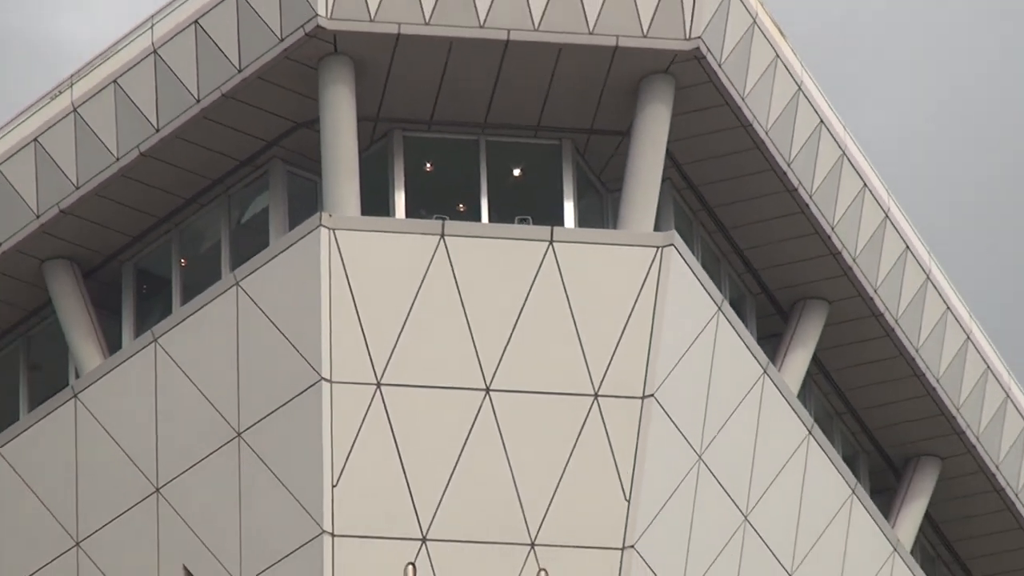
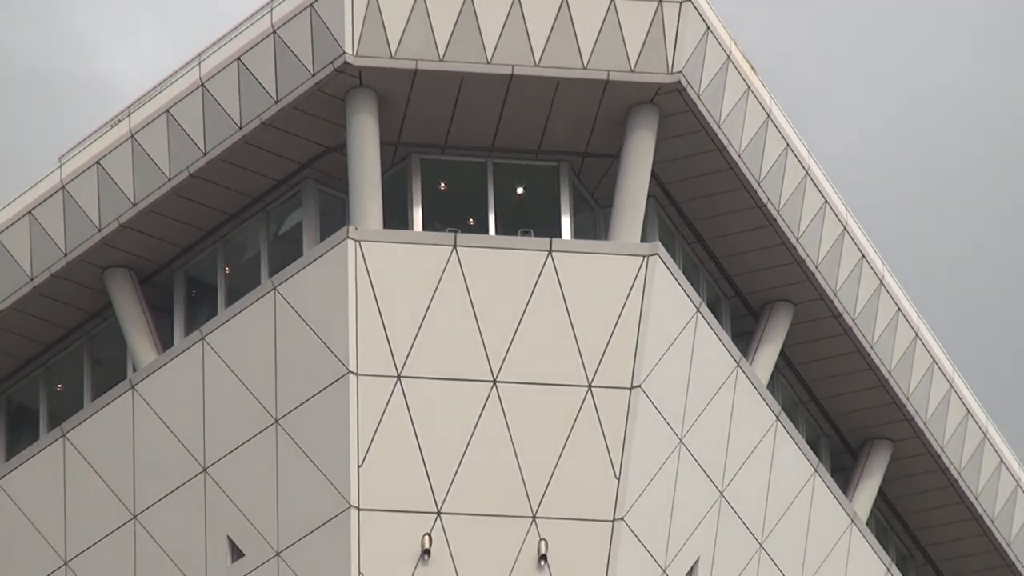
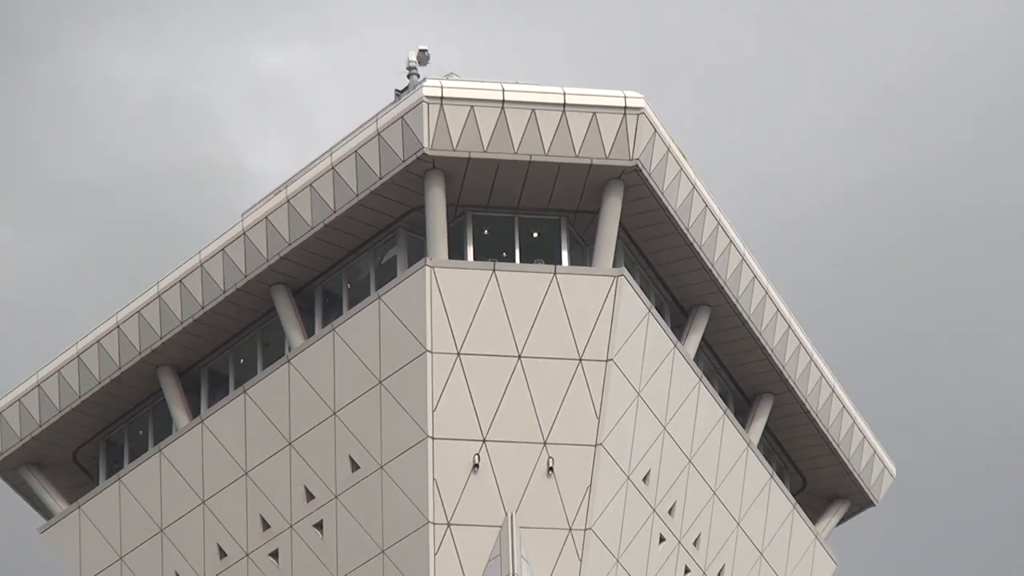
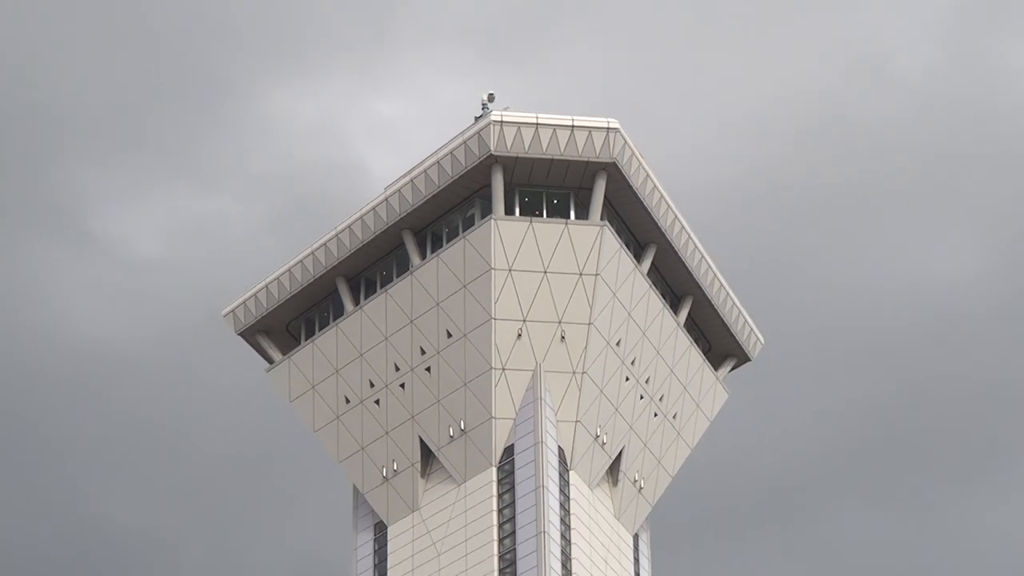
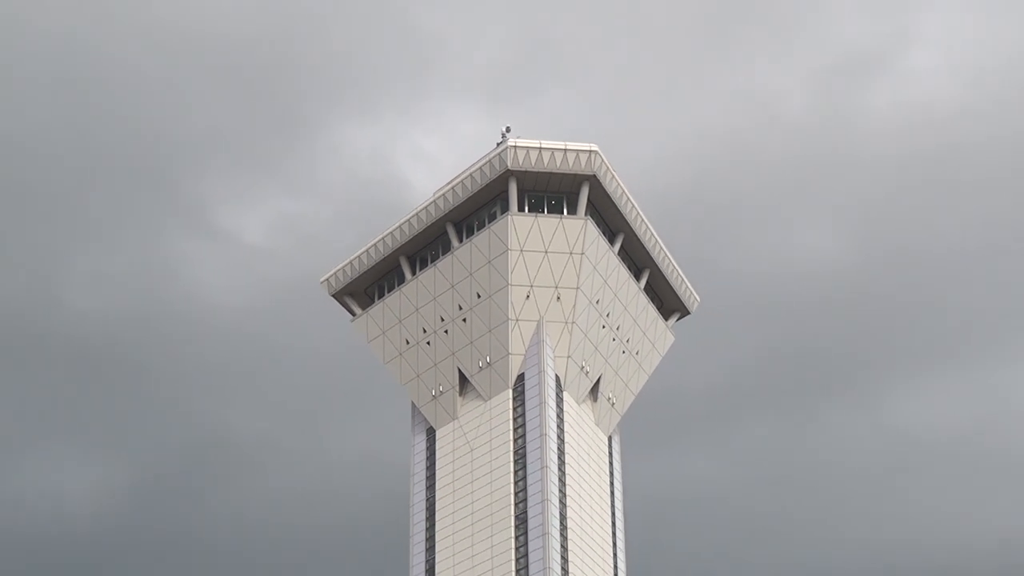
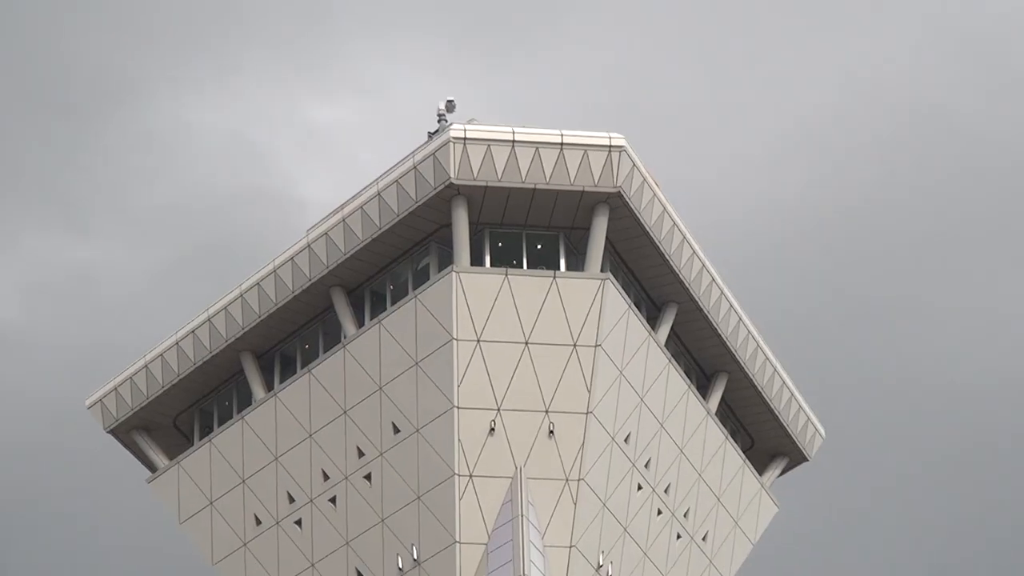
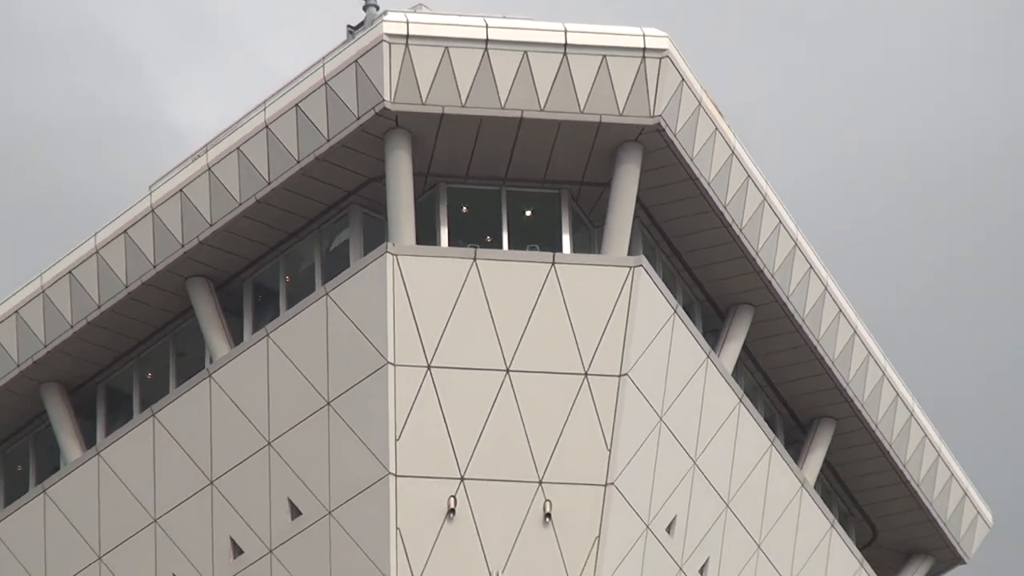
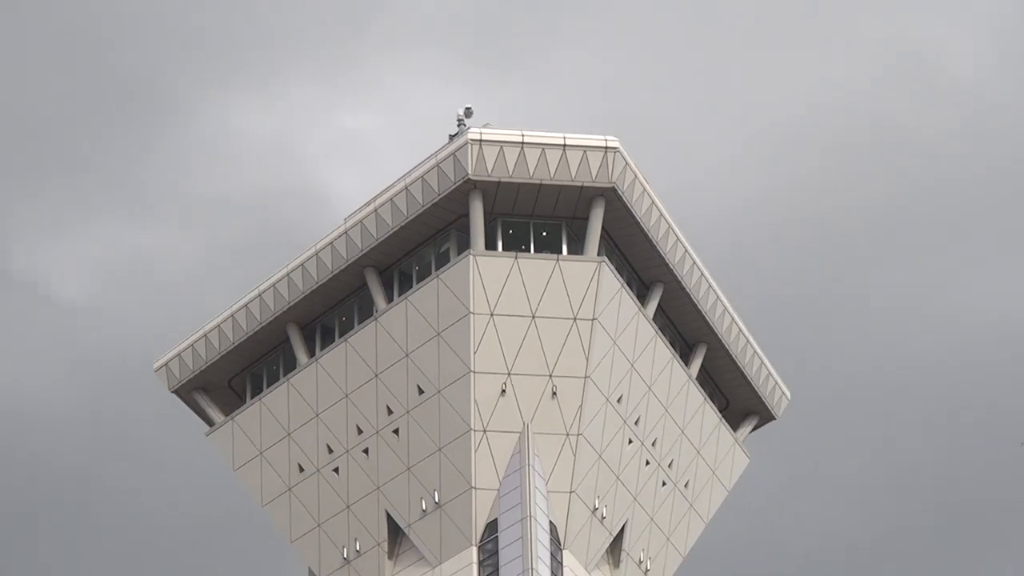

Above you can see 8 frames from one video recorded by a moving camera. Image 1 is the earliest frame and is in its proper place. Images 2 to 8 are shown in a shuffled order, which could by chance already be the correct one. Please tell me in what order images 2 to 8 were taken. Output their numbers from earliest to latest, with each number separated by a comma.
2, 7, 3, 6, 8, 4, 5
